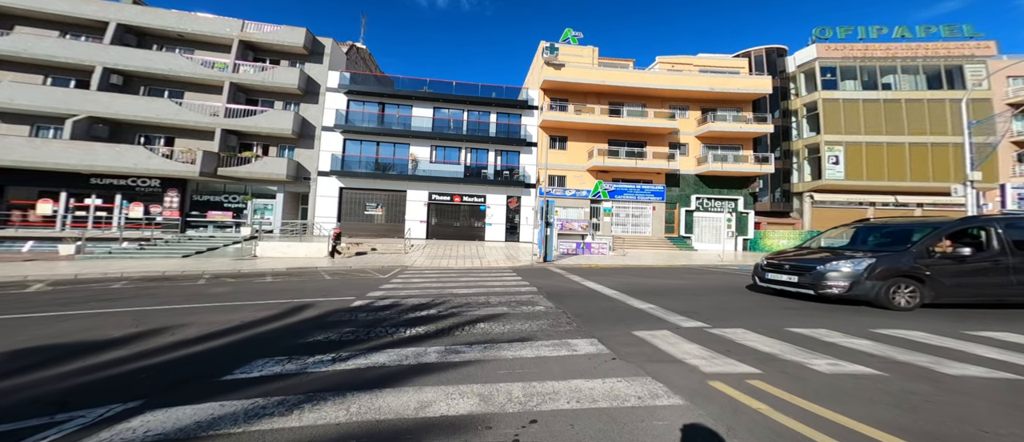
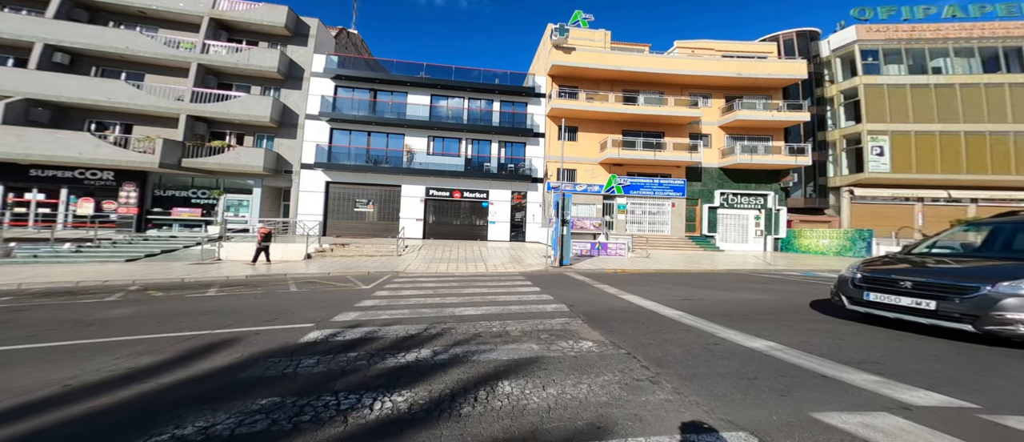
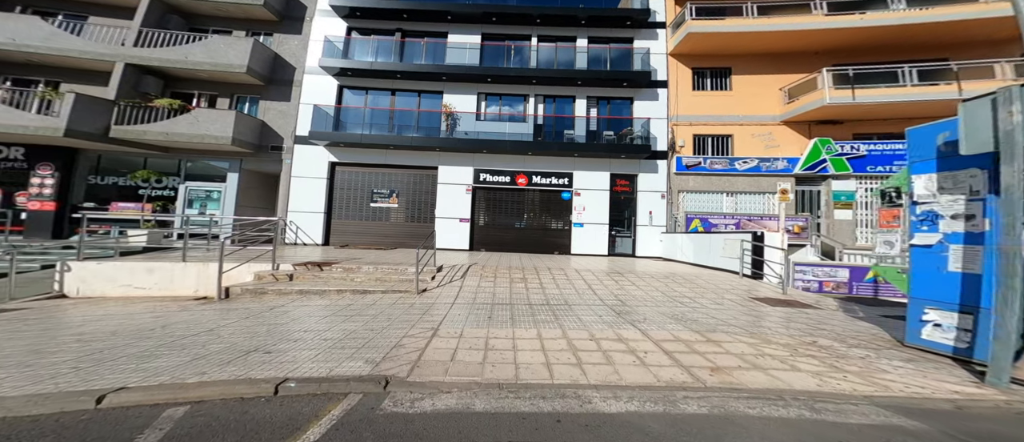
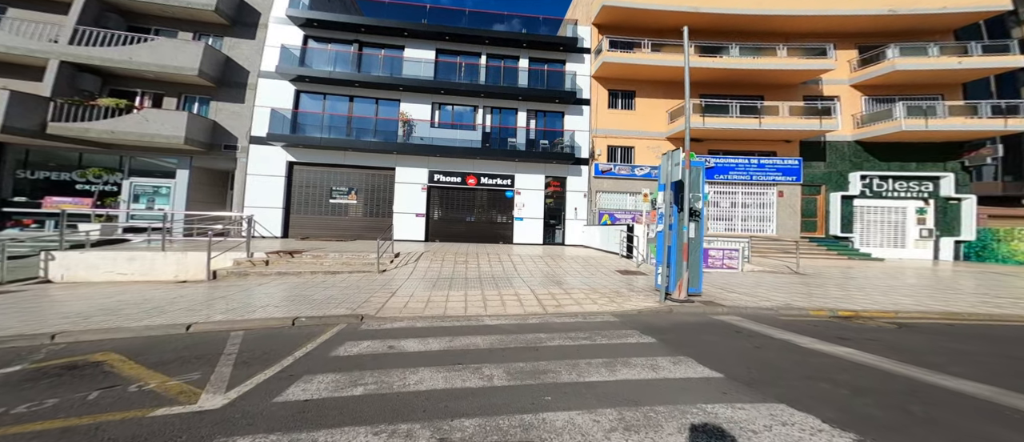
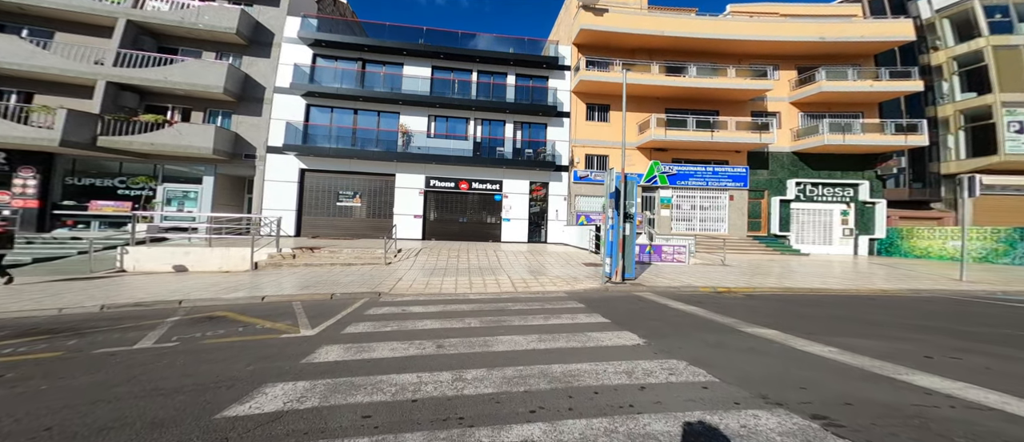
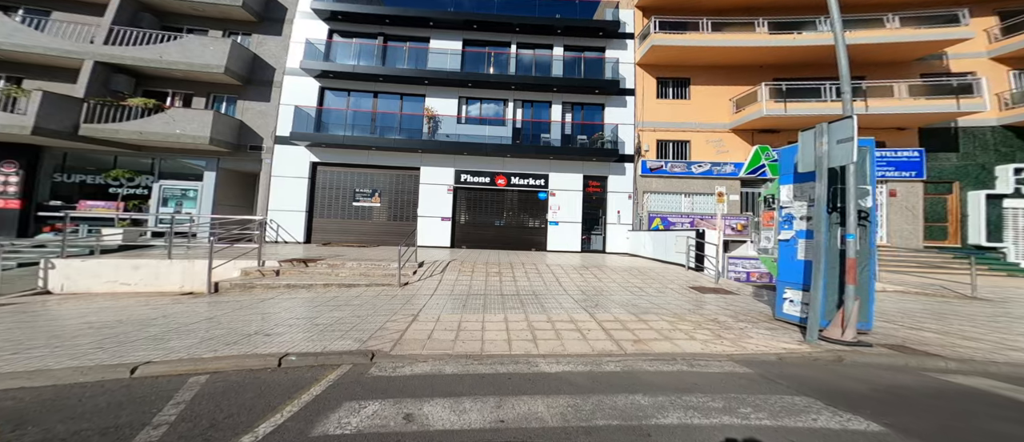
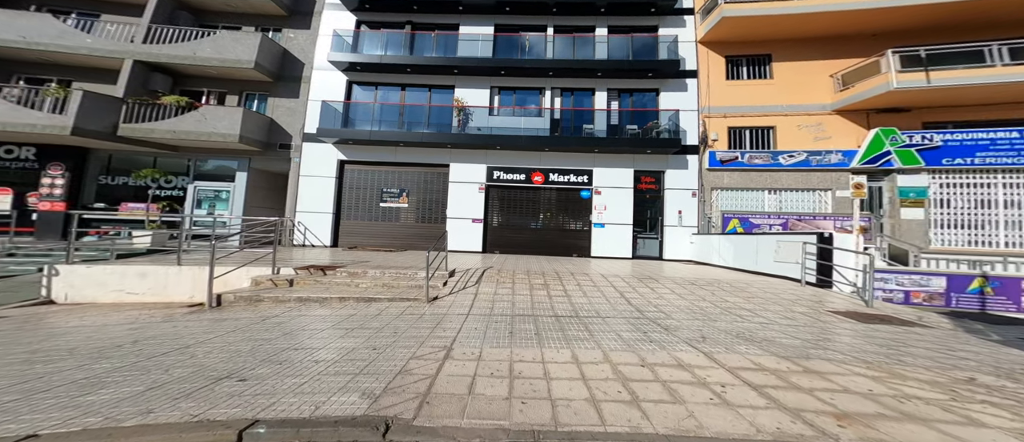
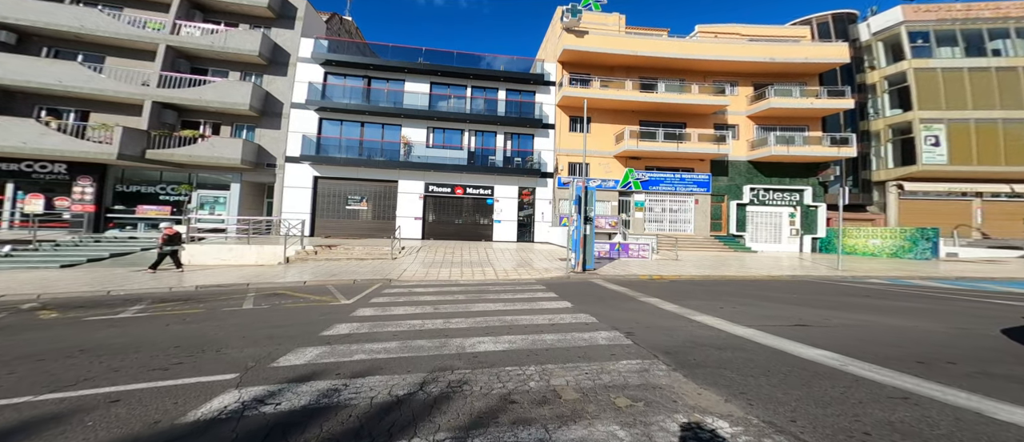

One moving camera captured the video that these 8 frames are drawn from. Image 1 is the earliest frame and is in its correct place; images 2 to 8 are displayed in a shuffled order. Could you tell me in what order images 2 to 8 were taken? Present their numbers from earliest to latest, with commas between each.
2, 8, 5, 4, 6, 3, 7
